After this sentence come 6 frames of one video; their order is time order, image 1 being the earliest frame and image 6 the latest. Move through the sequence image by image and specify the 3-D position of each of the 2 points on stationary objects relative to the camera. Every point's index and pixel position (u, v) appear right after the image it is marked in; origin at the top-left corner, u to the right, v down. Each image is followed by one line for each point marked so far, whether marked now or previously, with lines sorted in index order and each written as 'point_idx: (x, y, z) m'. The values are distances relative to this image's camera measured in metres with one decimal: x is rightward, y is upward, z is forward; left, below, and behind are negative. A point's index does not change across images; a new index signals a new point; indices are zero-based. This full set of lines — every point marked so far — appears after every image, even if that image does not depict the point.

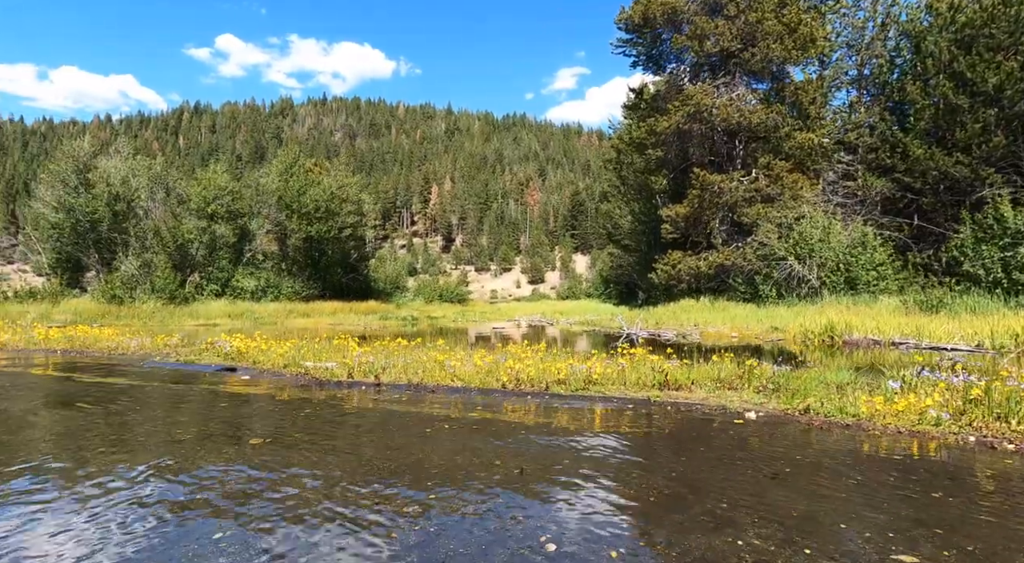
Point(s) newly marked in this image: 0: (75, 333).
0: (-11.7, -1.4, +17.4) m
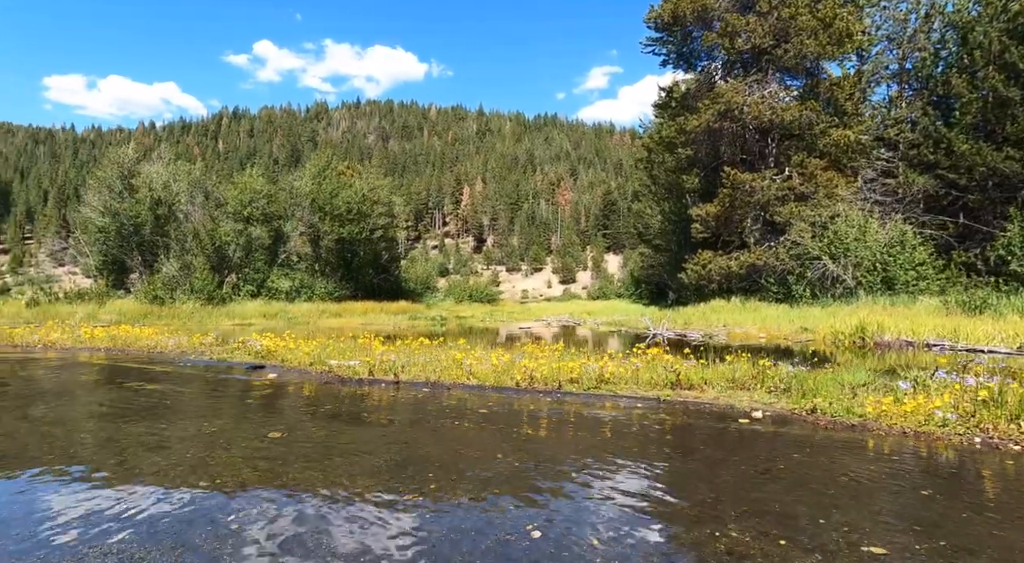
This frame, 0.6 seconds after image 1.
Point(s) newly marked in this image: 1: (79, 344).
0: (-11.1, -1.4, +18.2) m
1: (-11.4, -1.6, +17.0) m
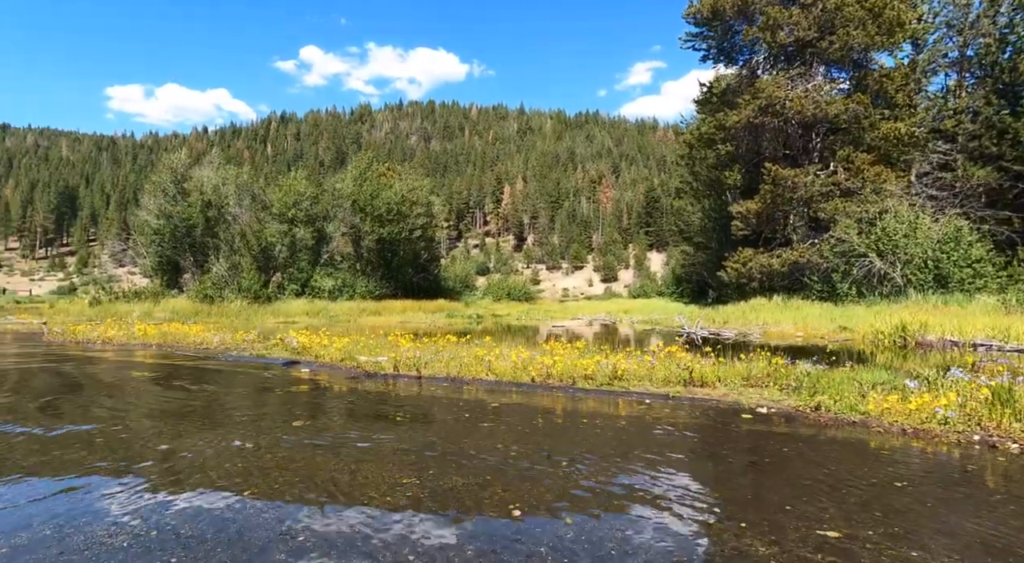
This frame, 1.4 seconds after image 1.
0: (-10.2, -1.4, +19.2) m
1: (-10.6, -1.6, +18.0) m
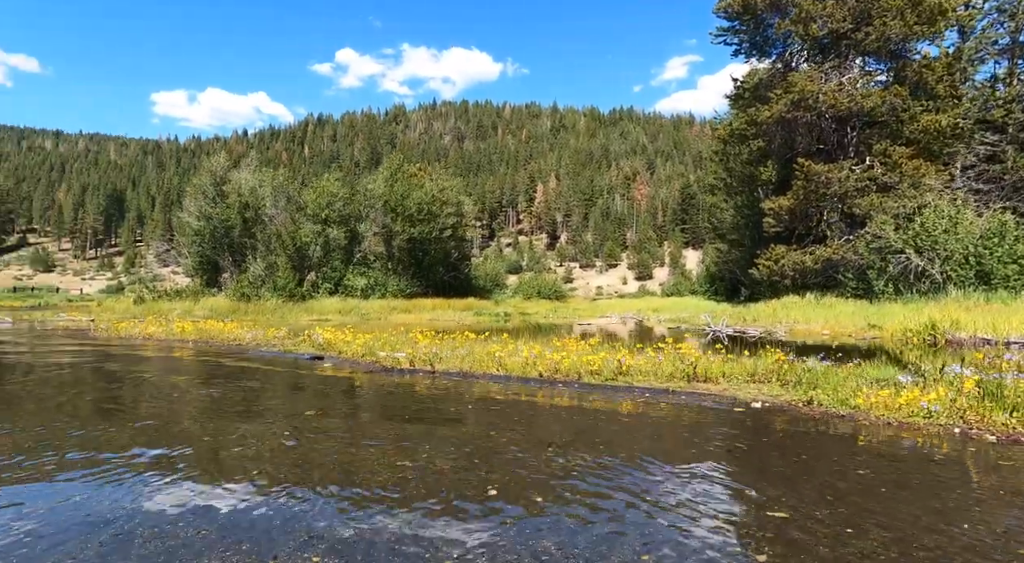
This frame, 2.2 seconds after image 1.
0: (-9.5, -1.4, +20.0) m
1: (-10.0, -1.6, +18.9) m
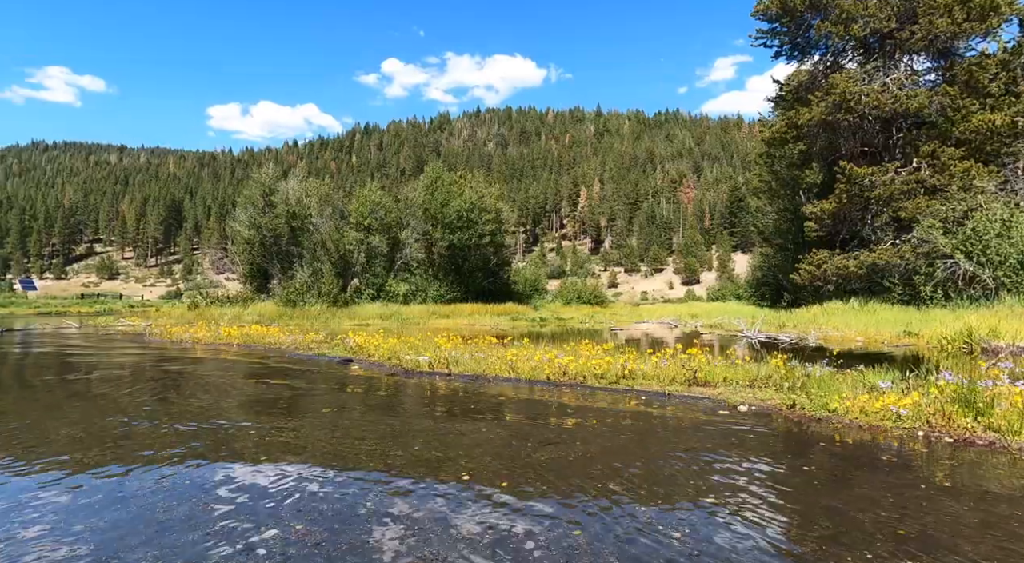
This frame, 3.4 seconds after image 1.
0: (-8.6, -1.6, +21.3) m
1: (-9.1, -1.8, +20.2) m
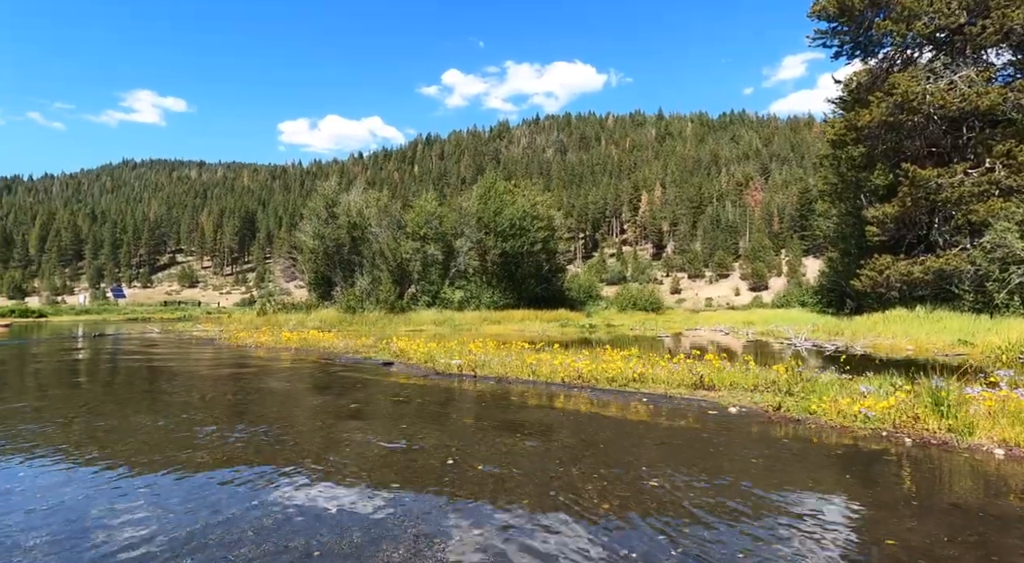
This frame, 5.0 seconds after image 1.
0: (-7.2, -1.9, +22.8) m
1: (-7.8, -2.1, +21.8) m
